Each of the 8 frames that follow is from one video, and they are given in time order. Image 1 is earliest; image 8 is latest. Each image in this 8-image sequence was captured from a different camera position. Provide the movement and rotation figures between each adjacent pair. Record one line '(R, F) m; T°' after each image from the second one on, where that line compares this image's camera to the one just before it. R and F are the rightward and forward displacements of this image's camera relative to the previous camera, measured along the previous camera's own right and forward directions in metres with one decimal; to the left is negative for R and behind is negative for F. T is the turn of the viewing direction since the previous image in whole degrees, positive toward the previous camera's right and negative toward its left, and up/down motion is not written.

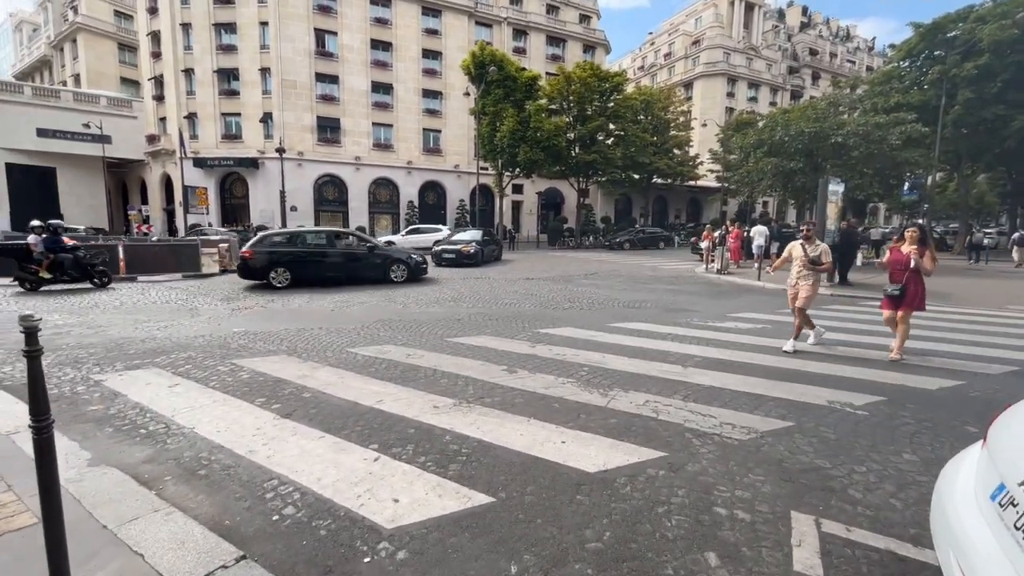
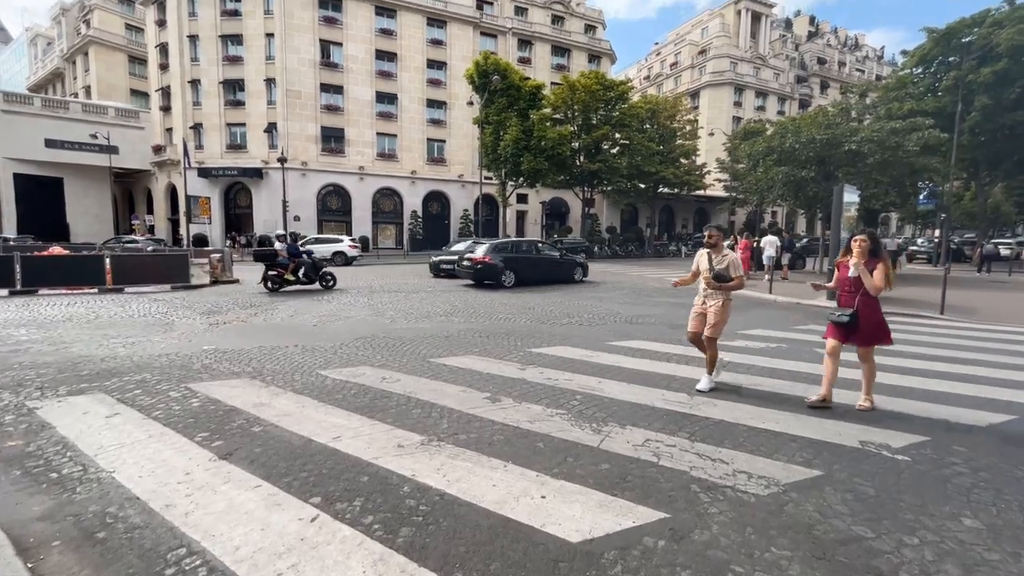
(+0.3, +0.7) m; -1°
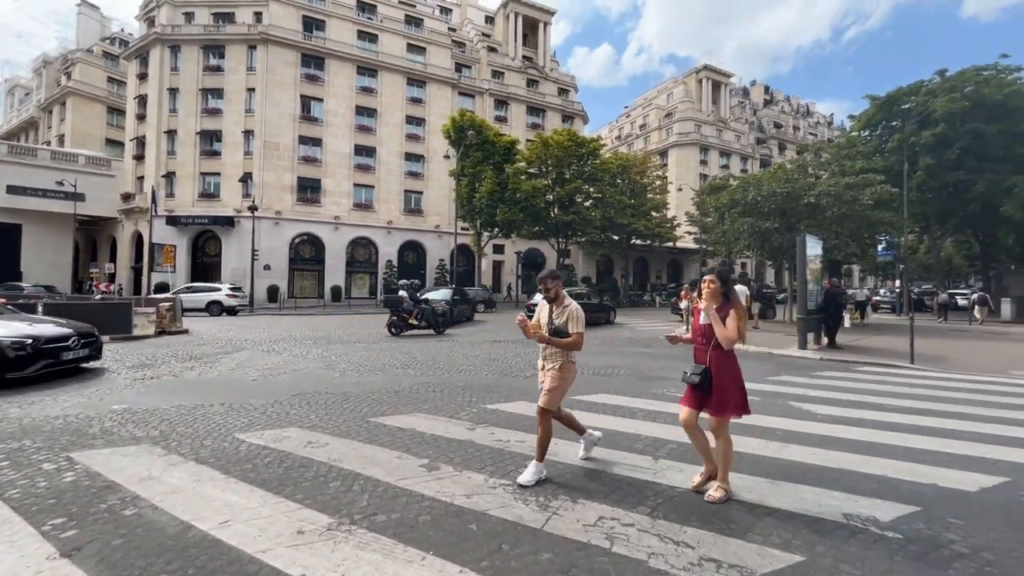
(+0.4, +0.5) m; +3°
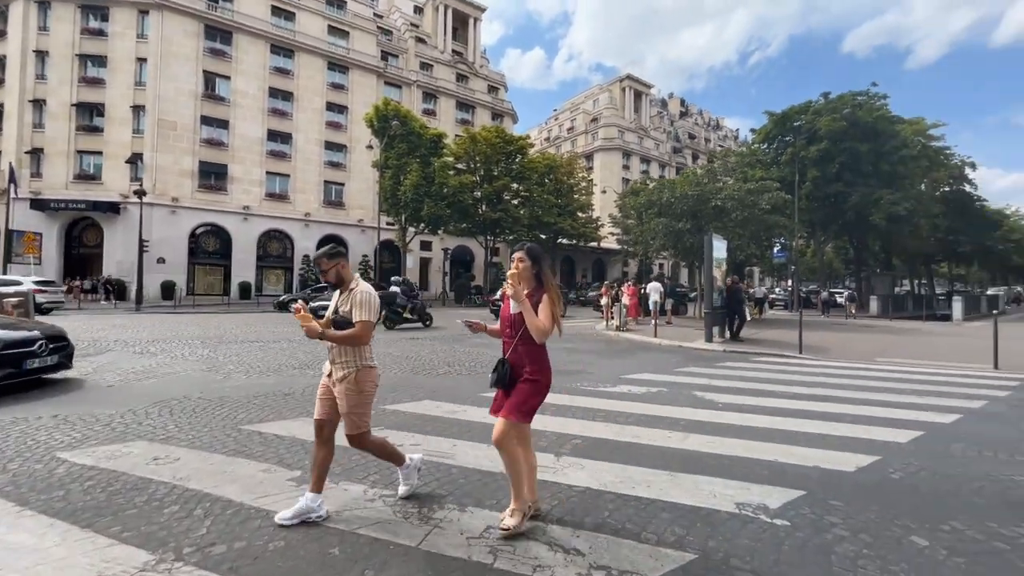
(+0.4, +0.4) m; +9°
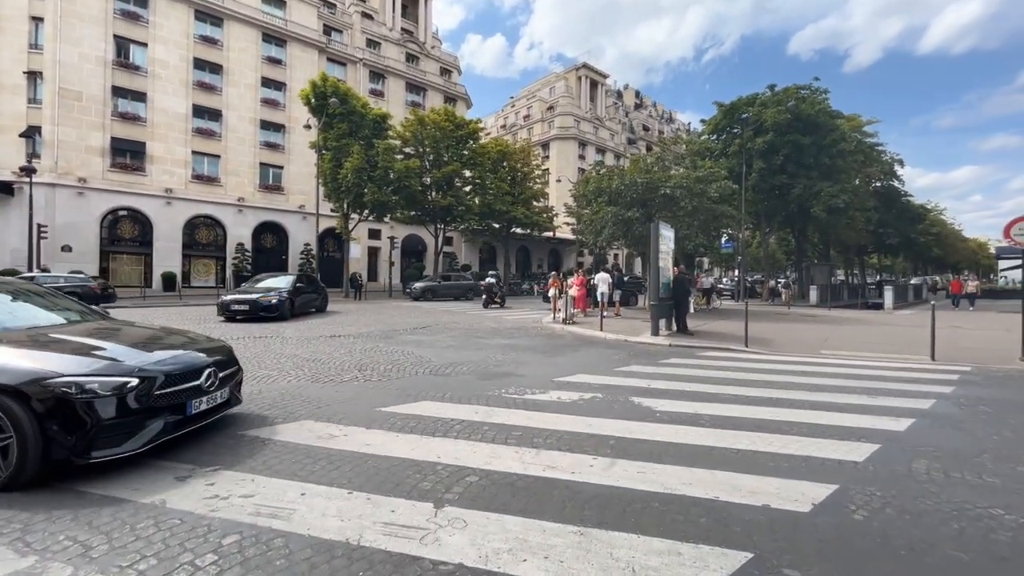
(+0.7, +1.2) m; +5°
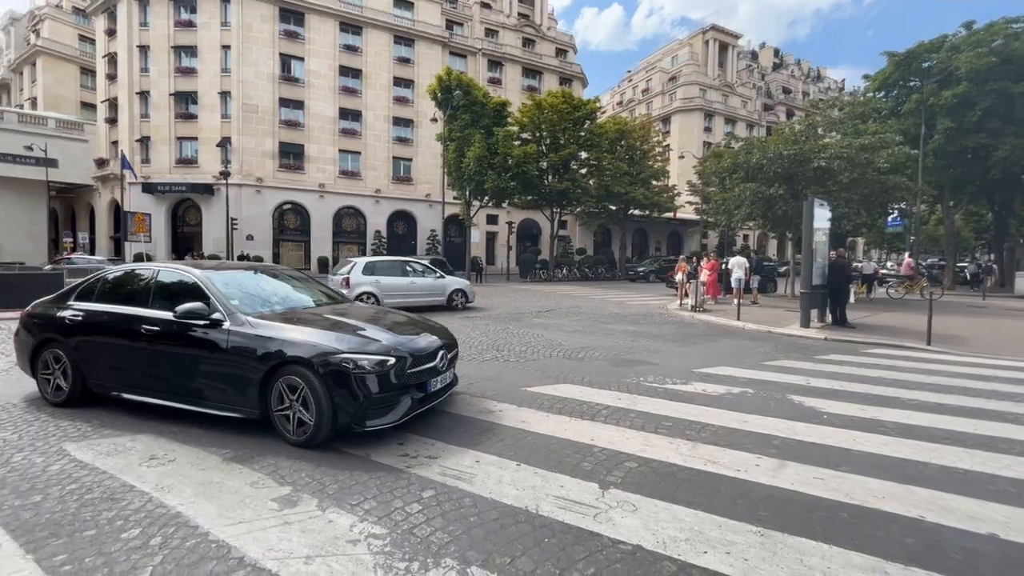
(-0.4, -0.1) m; -14°
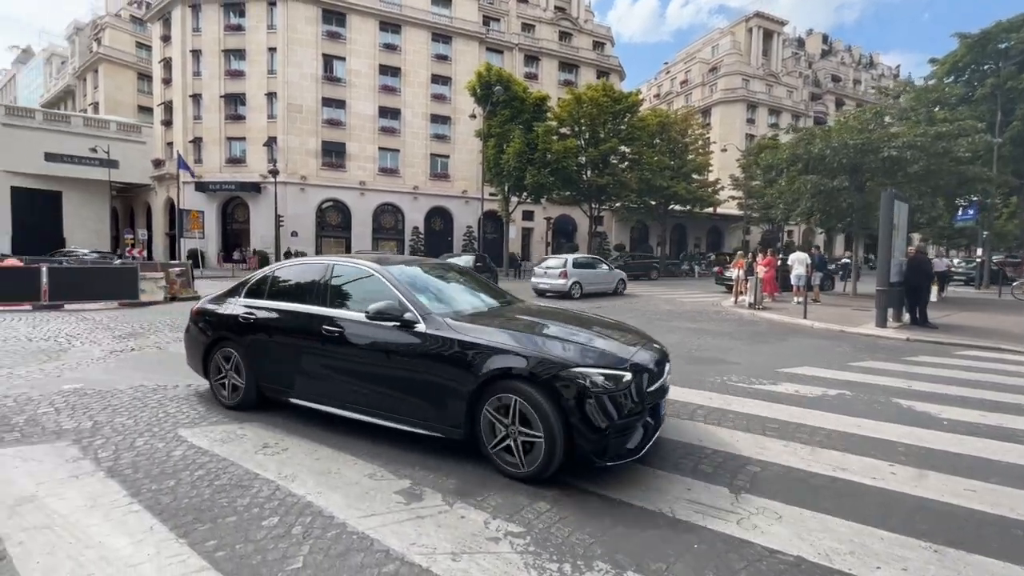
(-0.7, +0.1) m; -4°
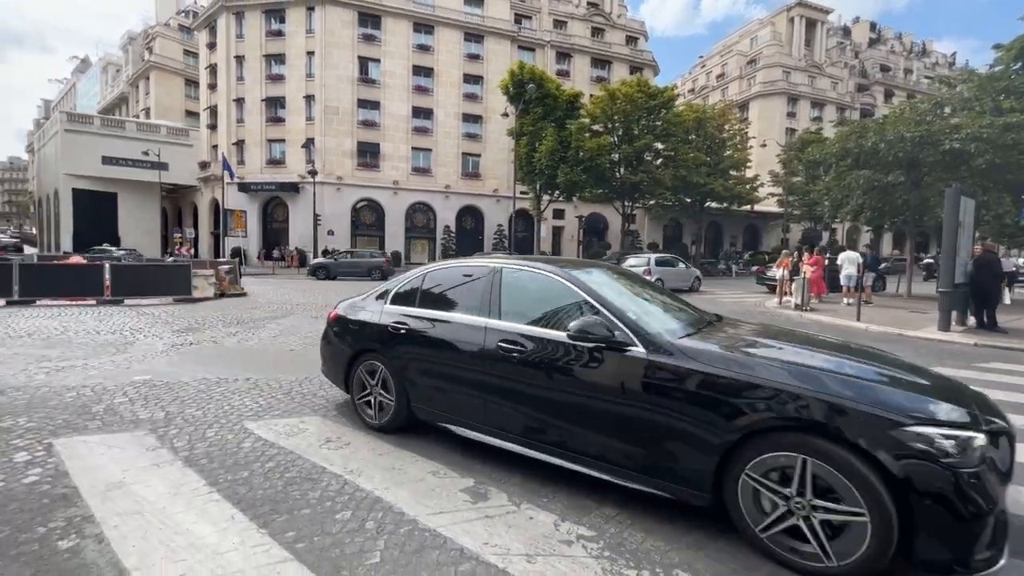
(-0.3, 0.0) m; -4°
